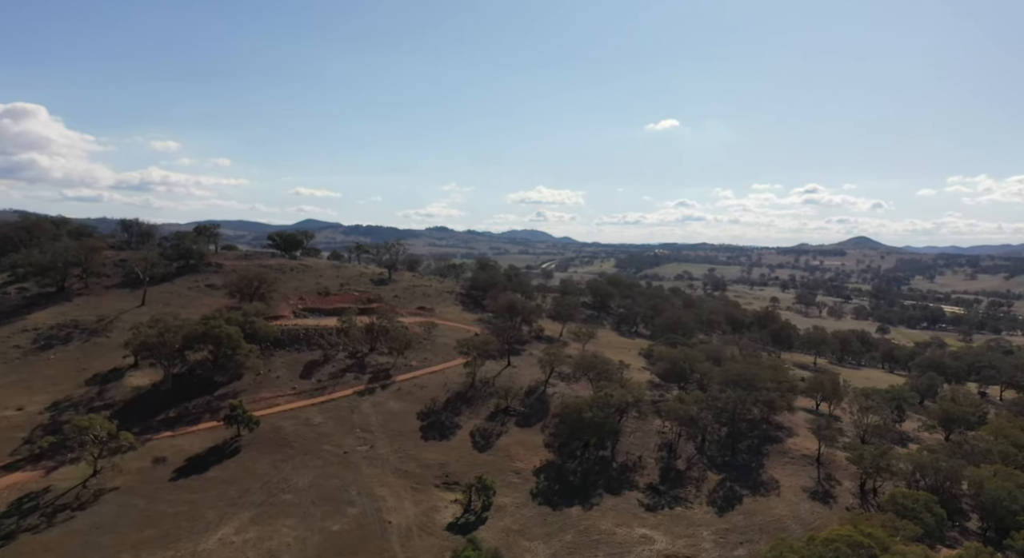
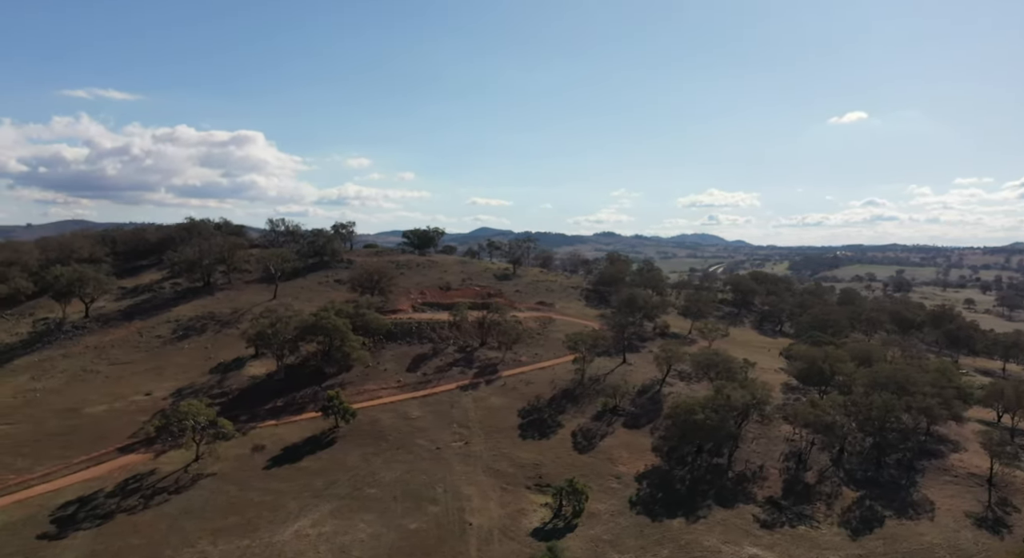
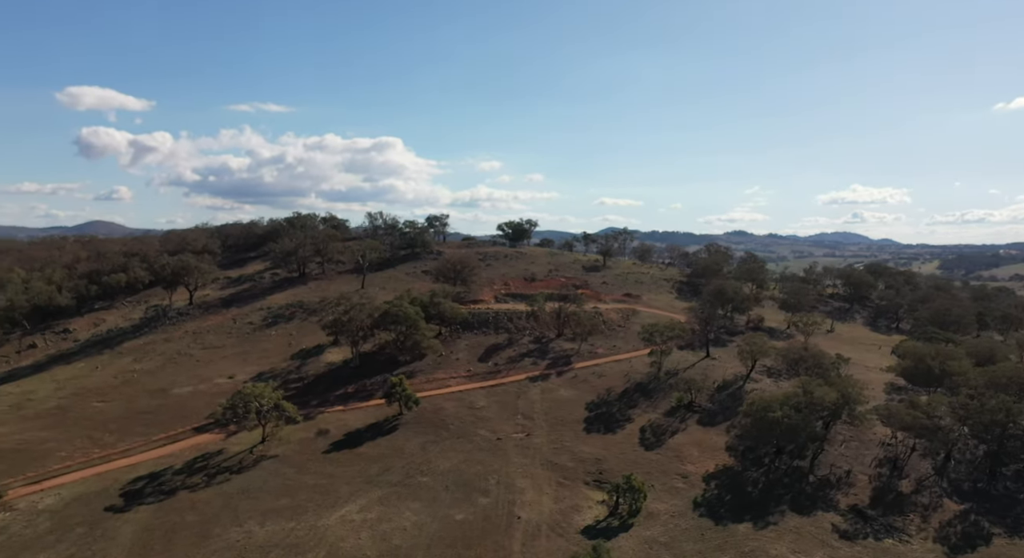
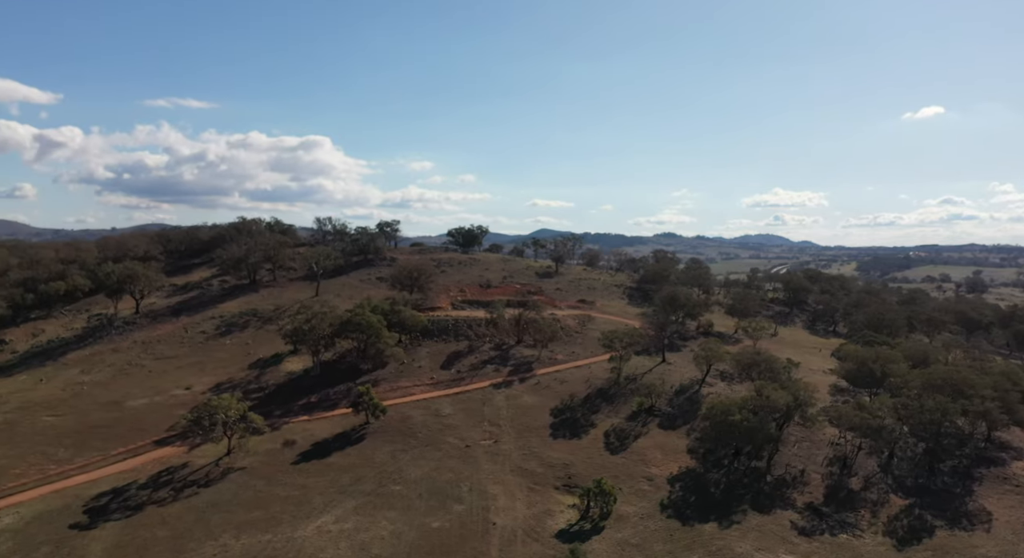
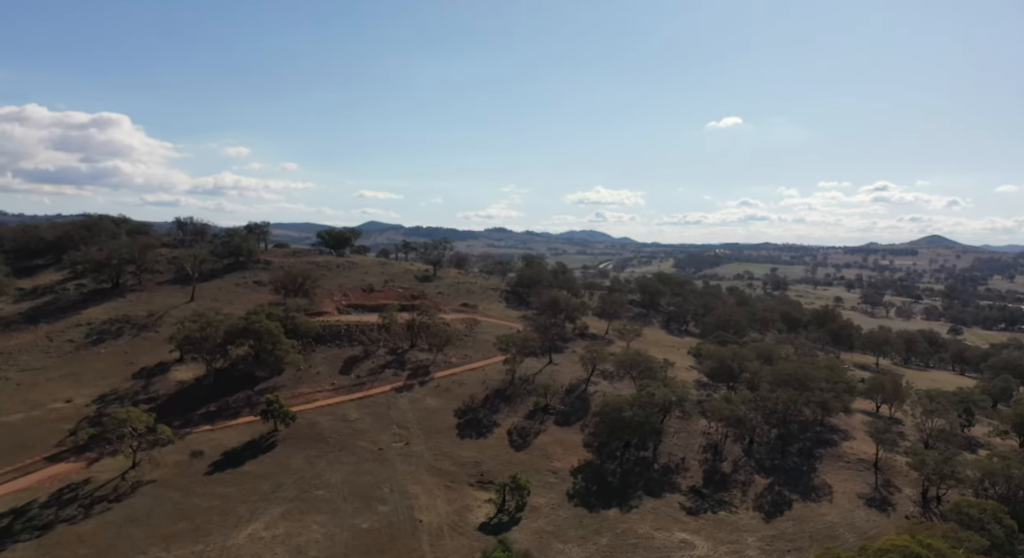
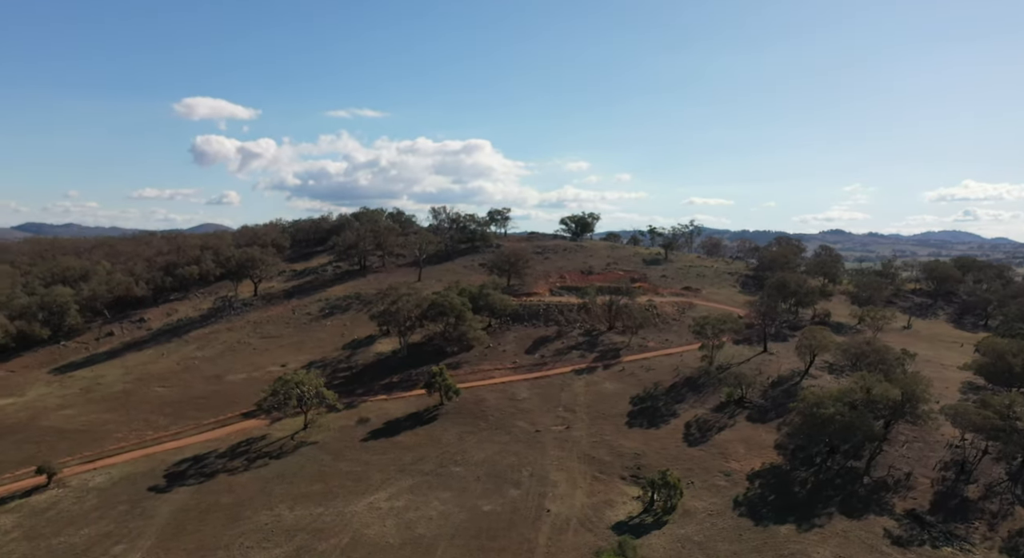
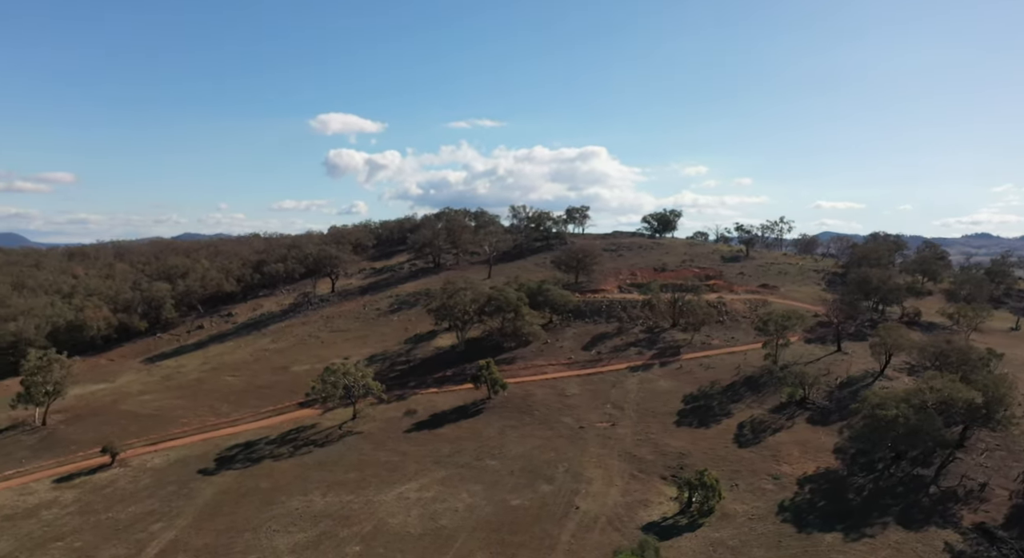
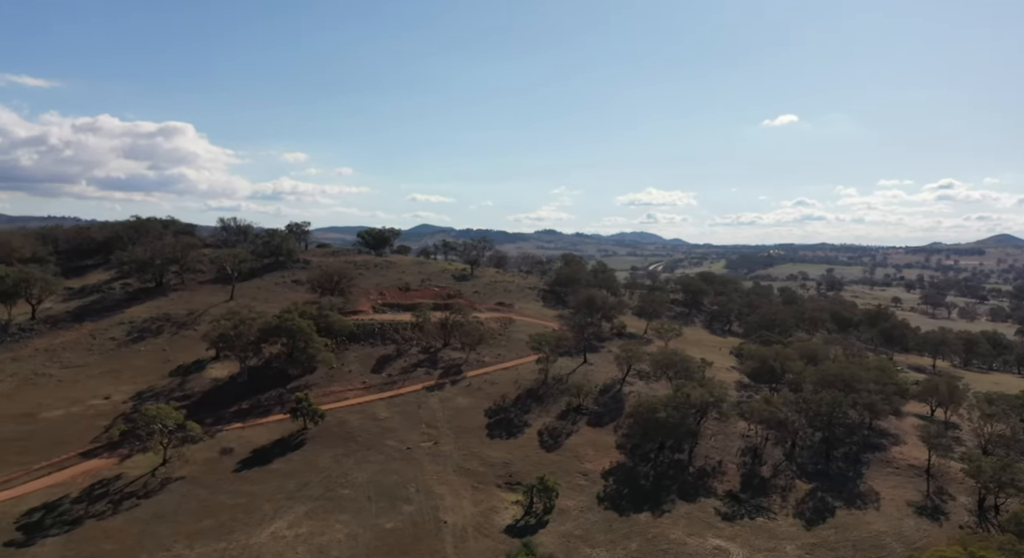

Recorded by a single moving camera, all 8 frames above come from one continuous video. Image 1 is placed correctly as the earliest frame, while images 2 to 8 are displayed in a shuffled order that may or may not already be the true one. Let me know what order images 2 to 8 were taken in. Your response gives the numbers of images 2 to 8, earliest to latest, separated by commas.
5, 8, 2, 4, 3, 6, 7
